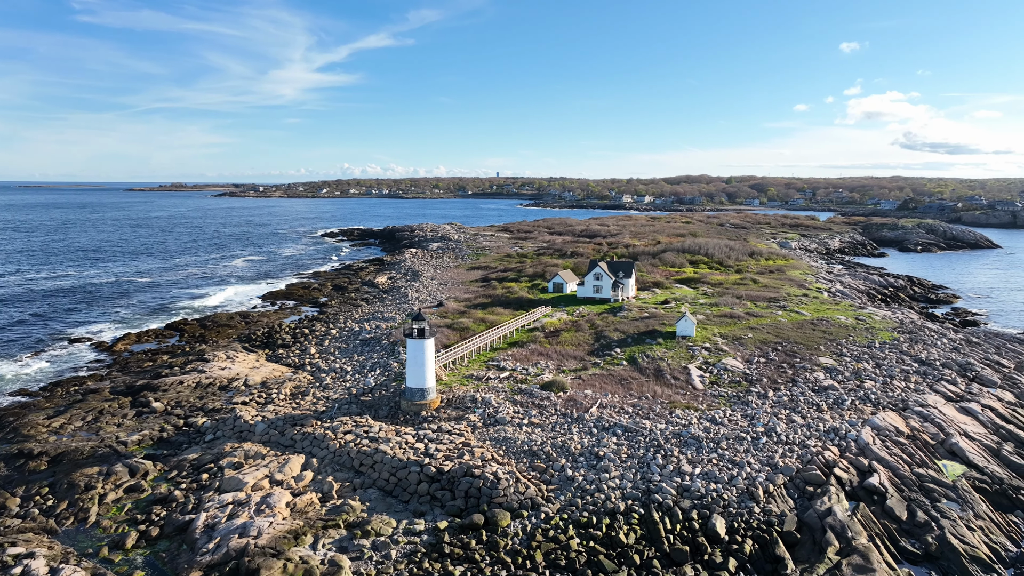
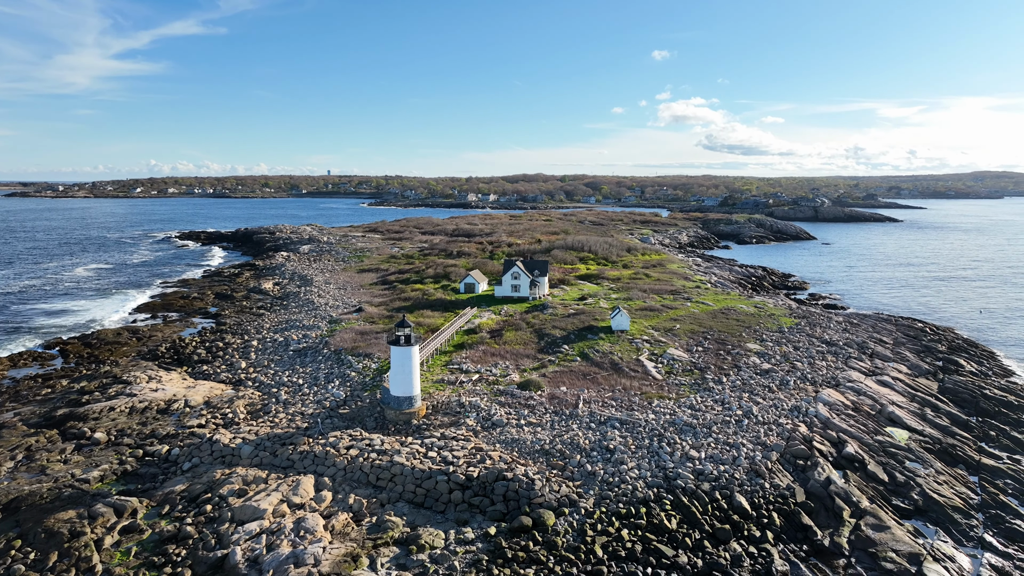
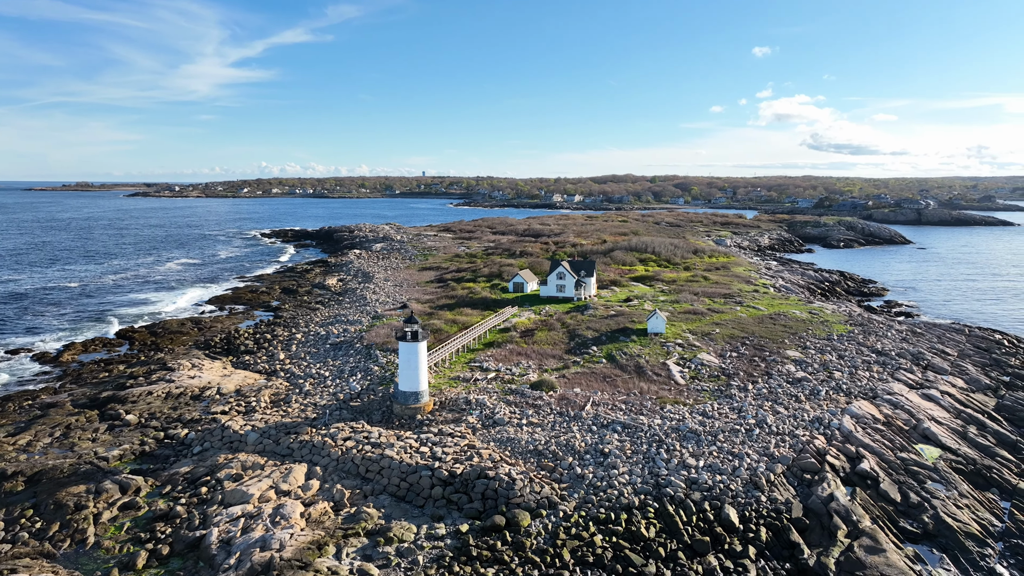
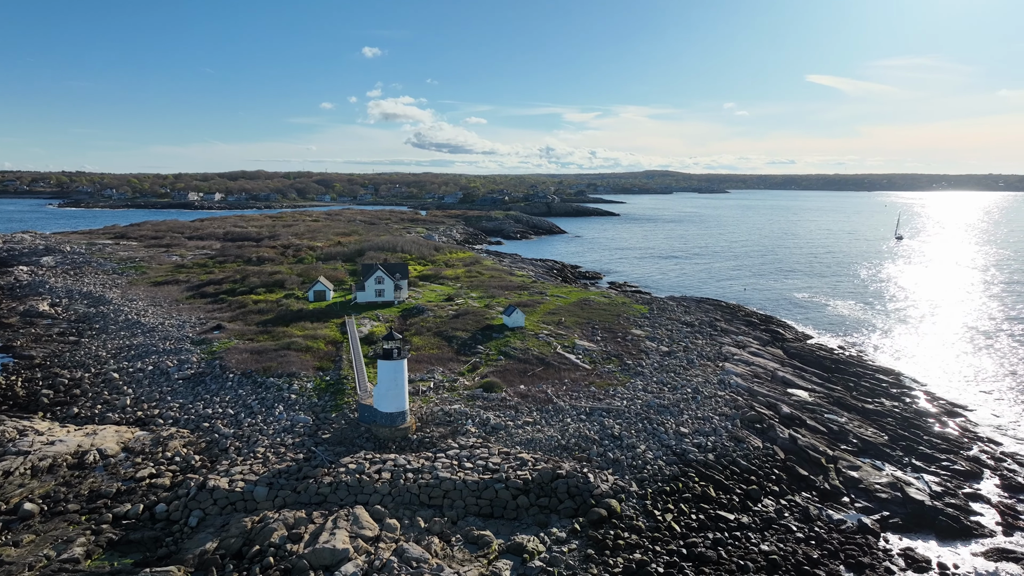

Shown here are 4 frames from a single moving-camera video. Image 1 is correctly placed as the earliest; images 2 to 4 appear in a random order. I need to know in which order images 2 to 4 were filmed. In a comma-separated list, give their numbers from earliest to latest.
3, 2, 4
